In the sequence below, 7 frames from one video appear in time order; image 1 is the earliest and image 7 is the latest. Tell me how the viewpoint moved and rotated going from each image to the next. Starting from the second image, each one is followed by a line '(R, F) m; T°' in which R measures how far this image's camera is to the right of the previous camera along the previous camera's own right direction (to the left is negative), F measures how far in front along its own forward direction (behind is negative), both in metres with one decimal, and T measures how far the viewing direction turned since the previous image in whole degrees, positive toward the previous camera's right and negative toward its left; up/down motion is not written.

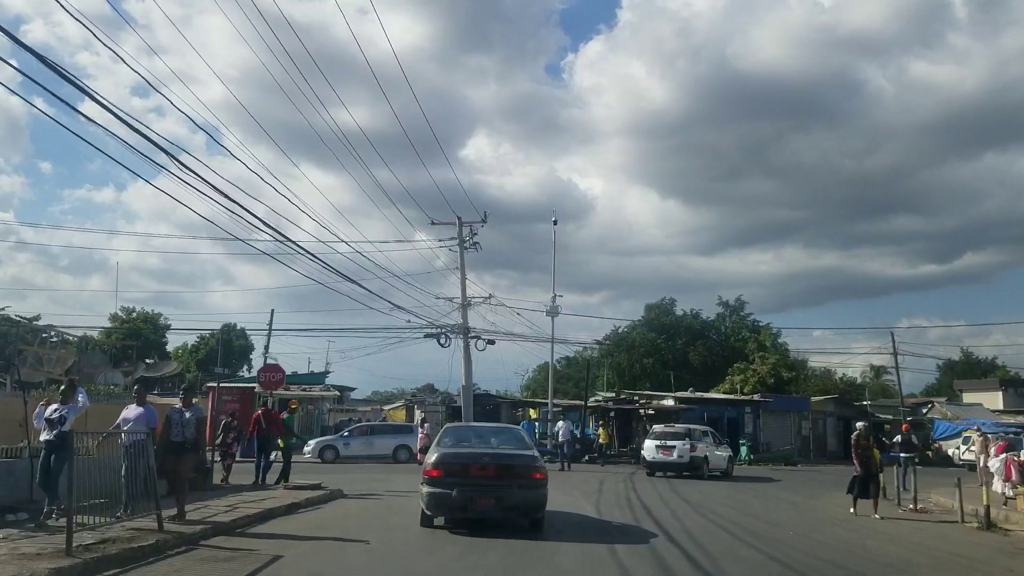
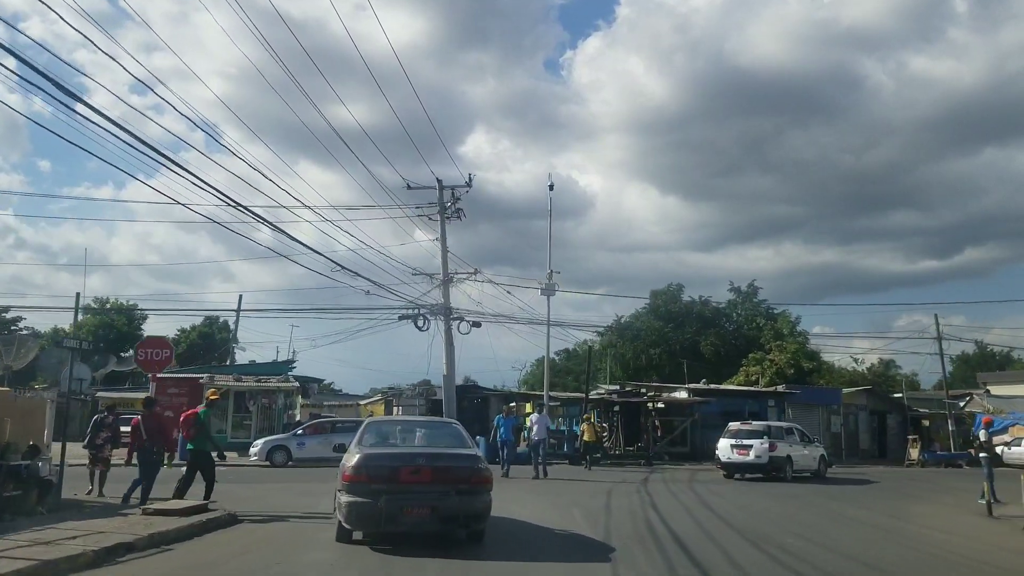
(+0.4, +5.4) m; 0°
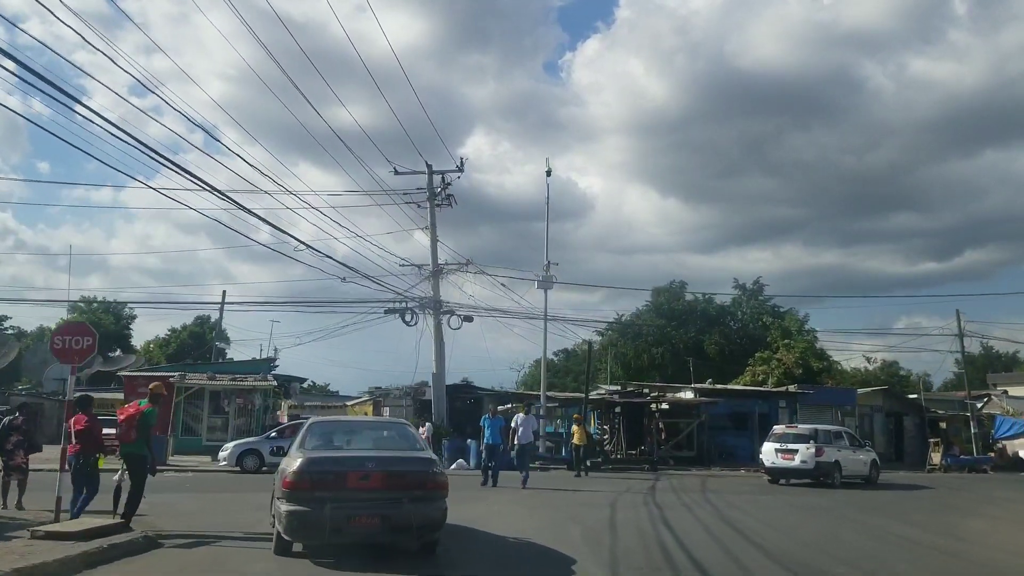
(+0.2, +2.3) m; 0°
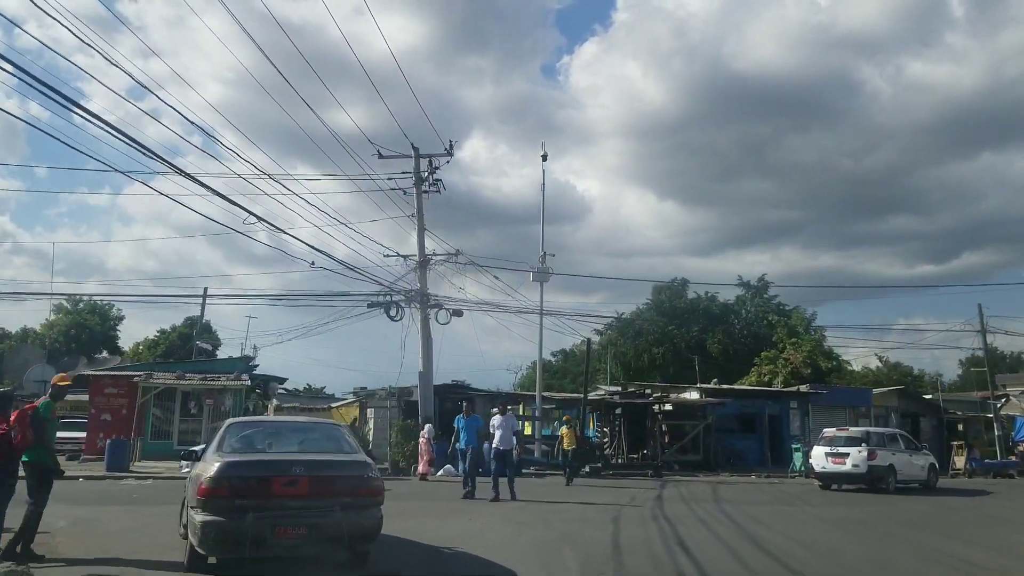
(+0.2, +2.2) m; 0°
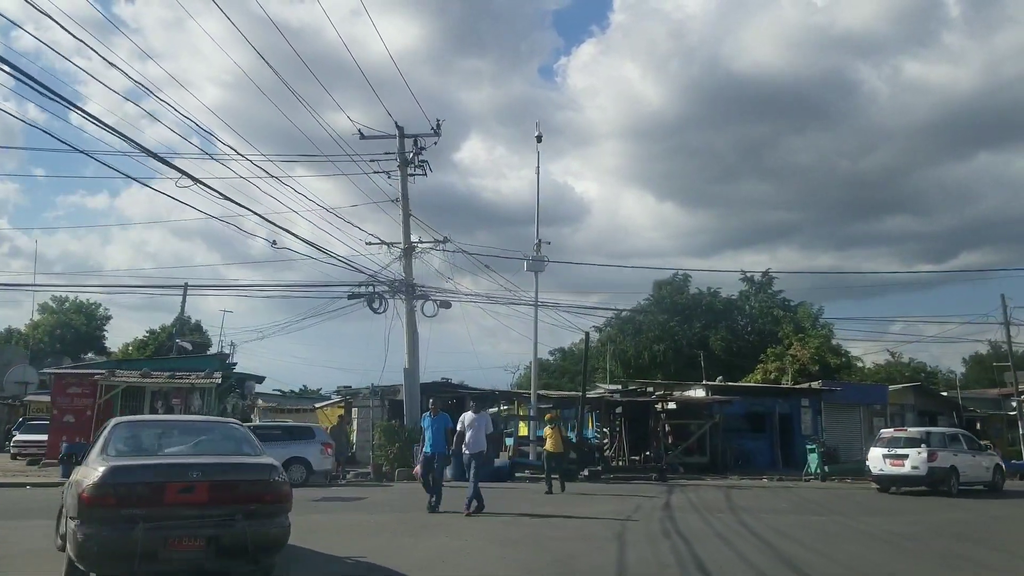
(+0.2, +2.1) m; 0°
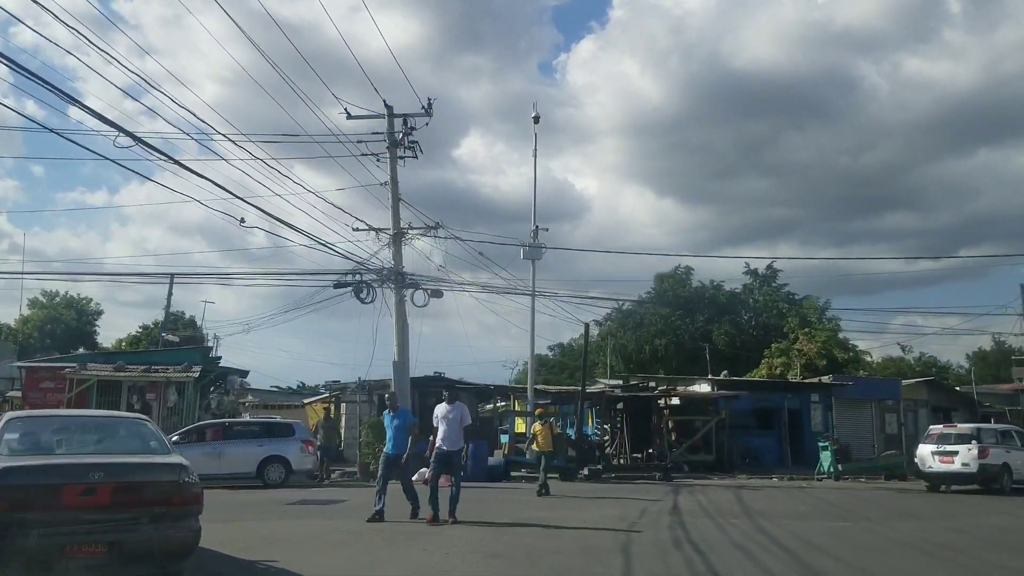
(+0.1, +1.5) m; 0°
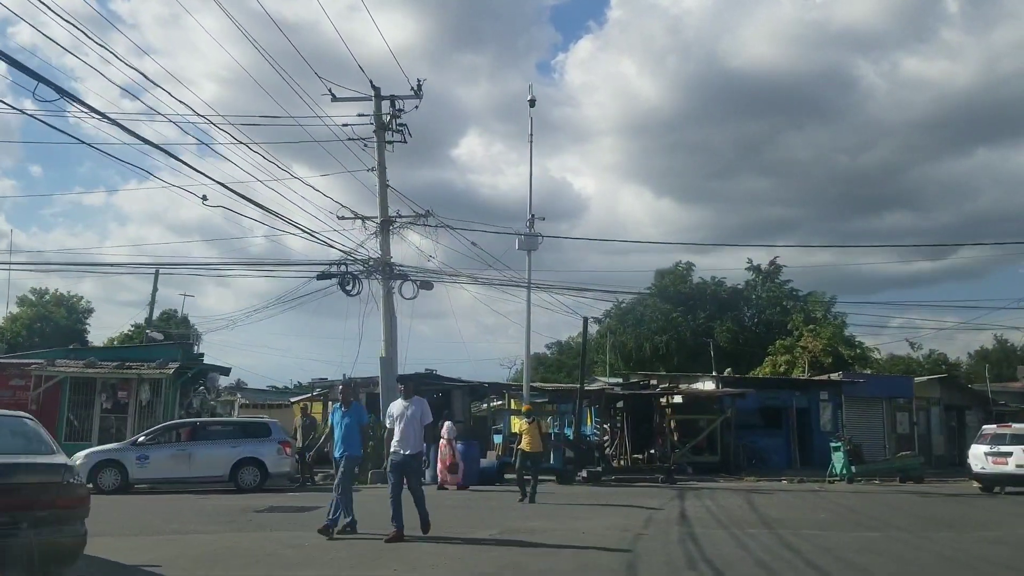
(+0.1, +1.4) m; 0°
